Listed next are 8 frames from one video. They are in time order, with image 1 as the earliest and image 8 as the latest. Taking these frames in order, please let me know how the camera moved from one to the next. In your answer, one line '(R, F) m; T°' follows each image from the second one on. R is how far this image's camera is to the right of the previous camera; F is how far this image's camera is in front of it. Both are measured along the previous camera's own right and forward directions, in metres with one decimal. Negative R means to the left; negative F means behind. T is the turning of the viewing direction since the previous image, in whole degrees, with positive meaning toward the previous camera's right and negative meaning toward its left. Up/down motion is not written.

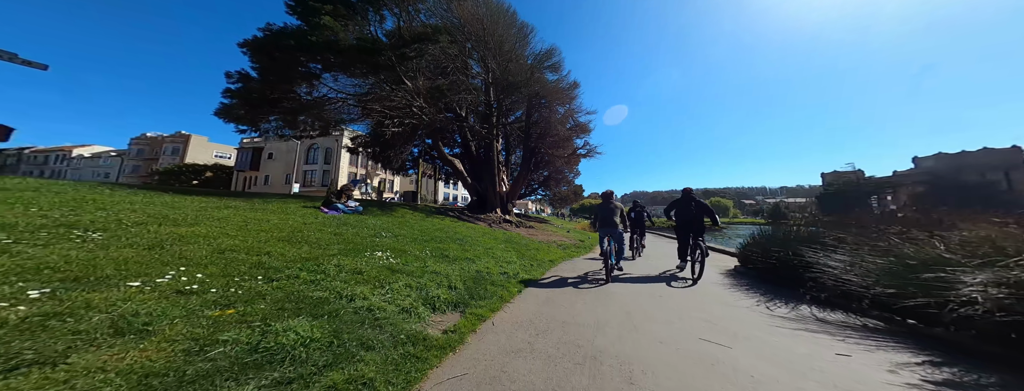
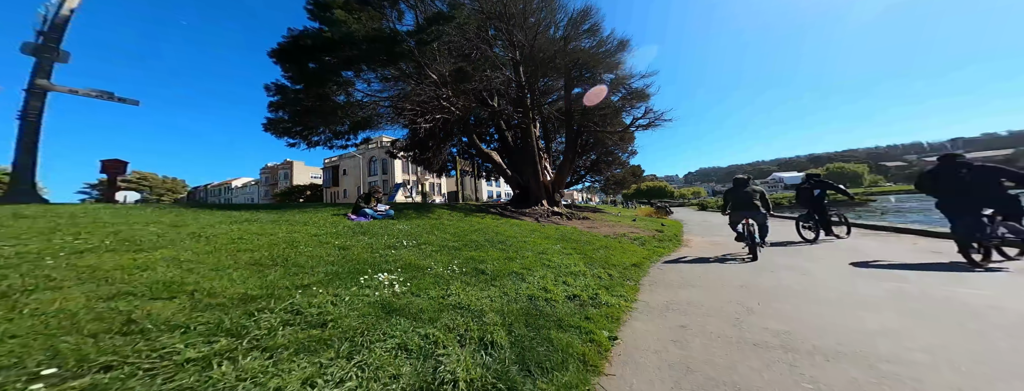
(-0.3, +2.6) m; -10°
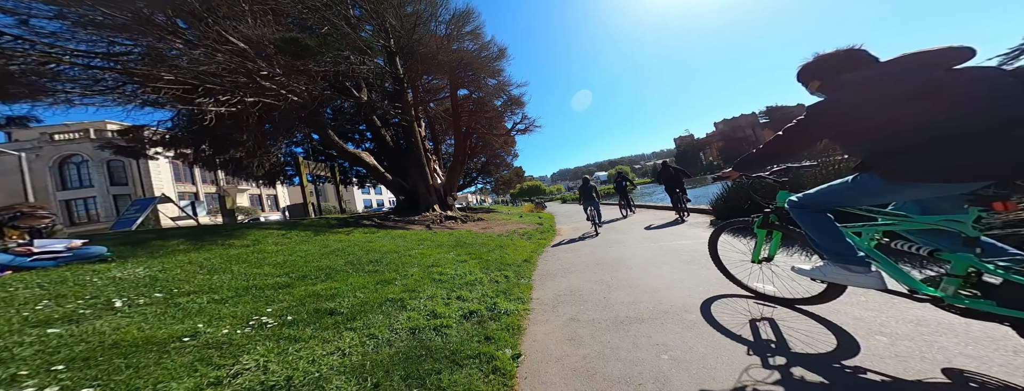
(+0.3, +0.8) m; +23°
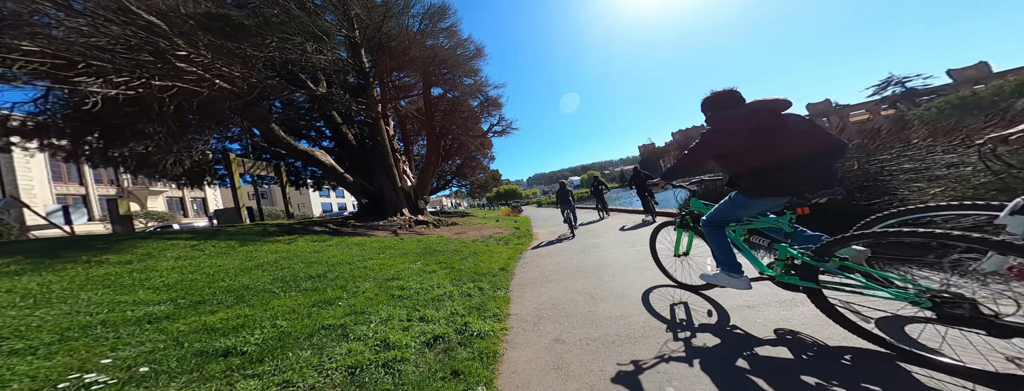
(0.0, +0.6) m; +5°
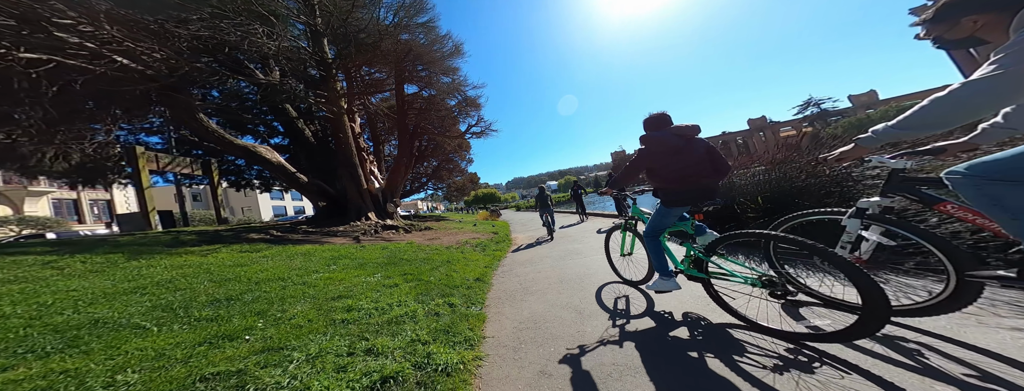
(0.0, +0.6) m; +5°
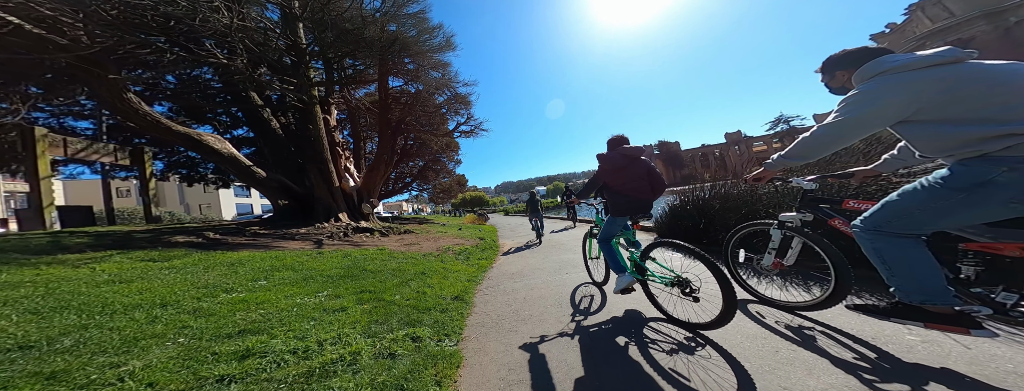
(0.0, +1.0) m; +2°
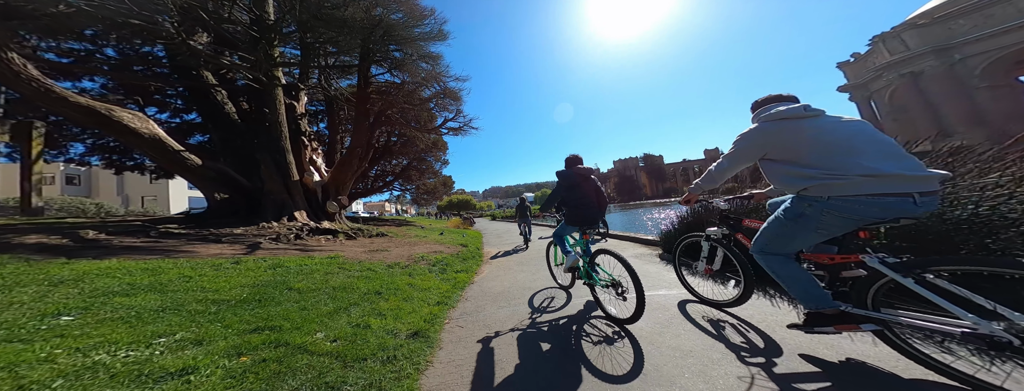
(0.0, +1.2) m; +2°
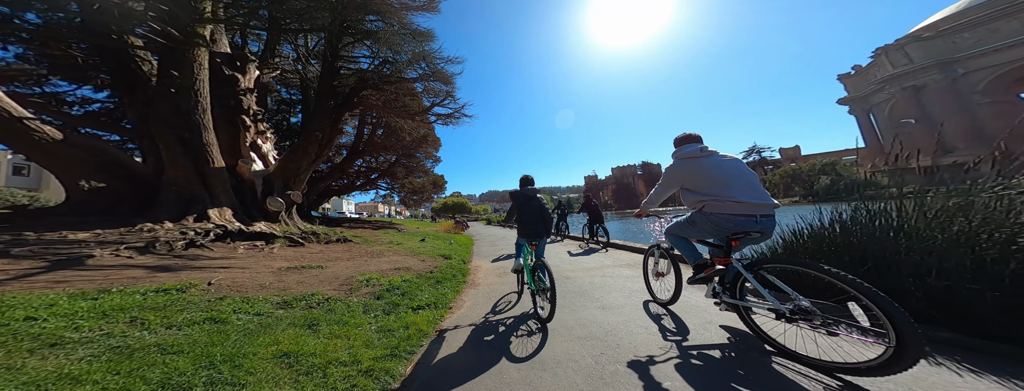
(+0.1, +2.5) m; -3°
